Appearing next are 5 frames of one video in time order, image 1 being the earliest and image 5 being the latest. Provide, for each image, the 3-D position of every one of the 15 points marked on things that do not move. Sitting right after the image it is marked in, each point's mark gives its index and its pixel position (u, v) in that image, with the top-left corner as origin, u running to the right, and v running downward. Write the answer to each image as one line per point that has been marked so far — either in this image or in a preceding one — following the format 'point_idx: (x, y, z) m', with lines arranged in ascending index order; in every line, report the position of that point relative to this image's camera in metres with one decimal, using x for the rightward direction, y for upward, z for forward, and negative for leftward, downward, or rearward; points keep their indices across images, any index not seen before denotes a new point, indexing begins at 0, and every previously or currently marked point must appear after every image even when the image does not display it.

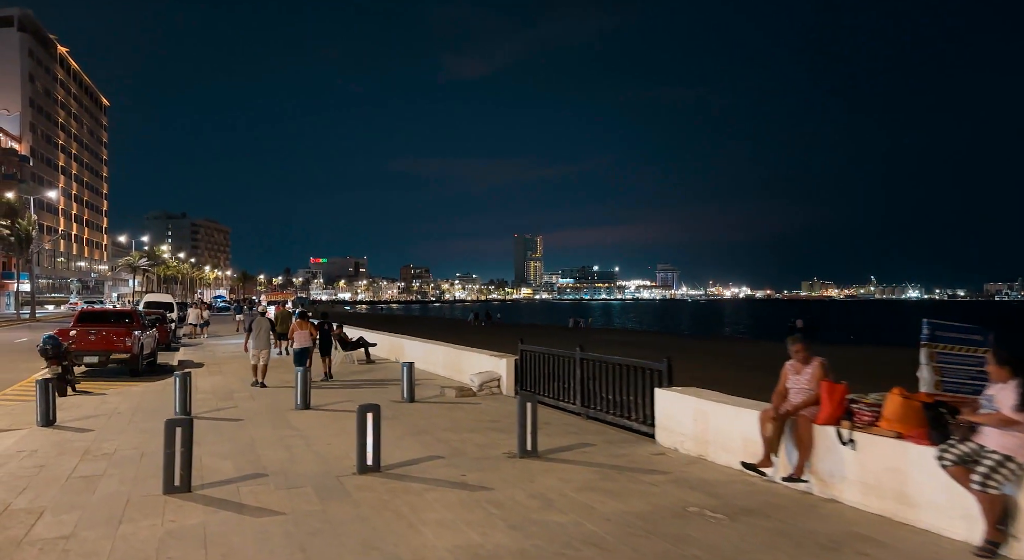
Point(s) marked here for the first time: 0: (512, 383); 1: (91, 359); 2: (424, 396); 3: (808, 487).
0: (0.0, -1.9, +12.1) m
1: (-10.4, -2.0, +16.3) m
2: (-1.6, -2.1, +12.1) m
3: (+2.5, -1.8, +5.6) m
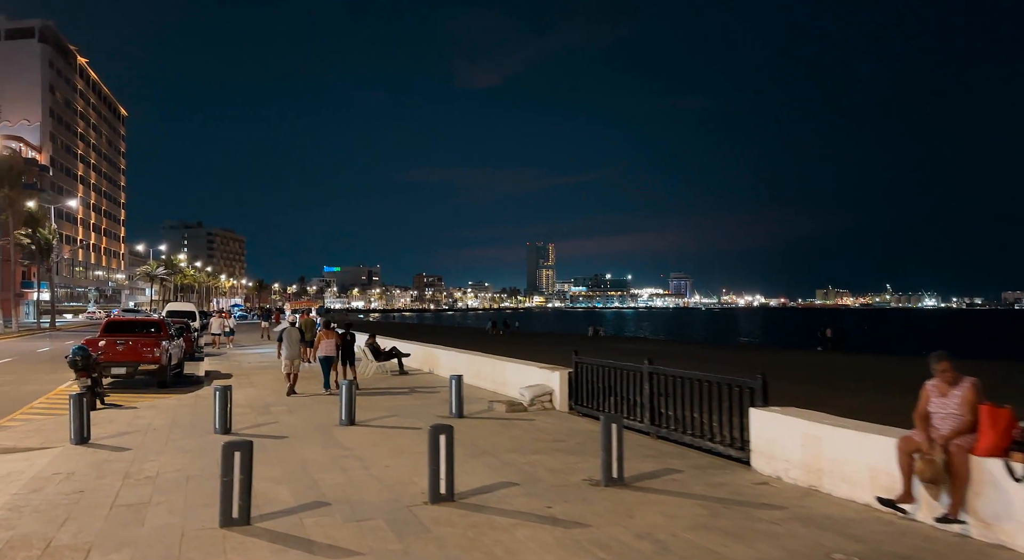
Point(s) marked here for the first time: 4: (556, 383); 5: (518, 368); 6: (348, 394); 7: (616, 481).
0: (+0.9, -2.1, +11.4) m
1: (-9.4, -2.2, +15.8) m
2: (-0.7, -2.3, +11.4) m
3: (+3.3, -1.8, +4.8) m
4: (+0.8, -1.8, +11.5) m
5: (+0.1, -1.7, +12.9) m
6: (-2.6, -1.8, +10.5) m
7: (+1.0, -2.0, +6.5) m
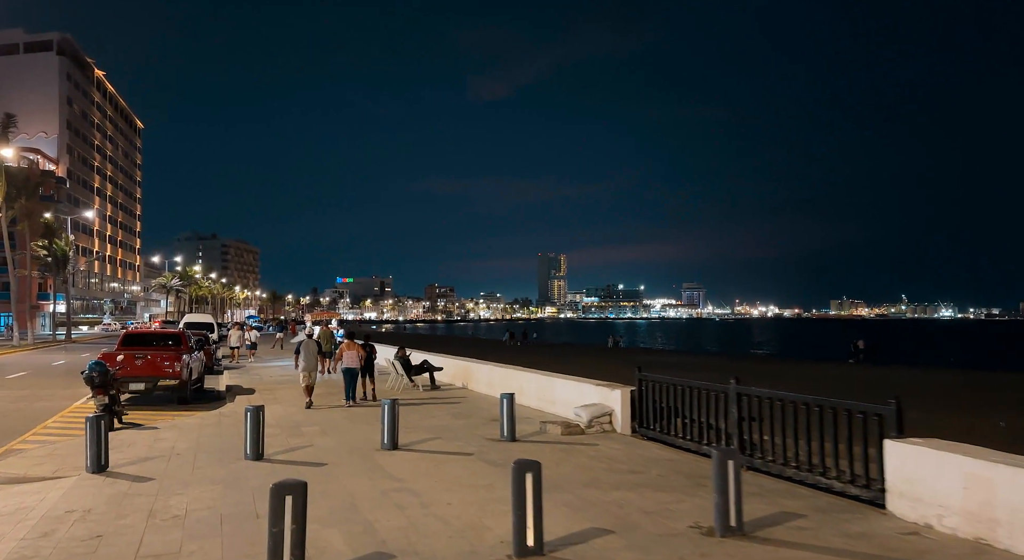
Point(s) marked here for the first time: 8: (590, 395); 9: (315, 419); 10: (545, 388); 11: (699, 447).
0: (+1.8, -2.2, +10.3) m
1: (-8.5, -2.4, +14.9) m
2: (+0.2, -2.4, +10.4) m
3: (+4.1, -1.8, +3.7) m
4: (+1.7, -1.9, +10.4) m
5: (+1.0, -1.9, +11.9) m
6: (-1.8, -1.9, +9.4) m
7: (+1.8, -2.0, +5.4) m
8: (+1.3, -2.0, +11.2) m
9: (-3.8, -2.7, +12.7) m
10: (+0.6, -2.1, +12.7) m
11: (+2.5, -2.2, +8.8) m
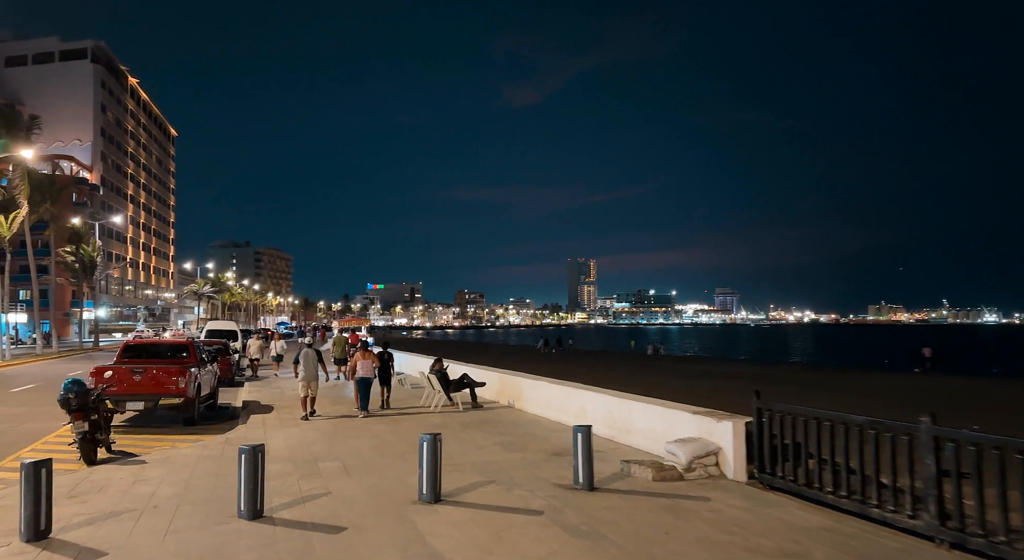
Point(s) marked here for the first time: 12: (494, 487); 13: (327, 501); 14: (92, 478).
0: (+2.7, -2.2, +7.8) m
1: (-7.4, -2.5, +12.9) m
2: (+1.1, -2.4, +8.0) m
3: (+4.7, -1.7, +1.1) m
4: (+2.6, -1.9, +7.9) m
5: (+2.0, -1.8, +9.4) m
6: (-0.9, -1.9, +7.1) m
7: (+2.5, -2.0, +2.9) m
8: (+2.3, -1.9, +8.7) m
9: (-2.8, -2.7, +10.4) m
10: (+1.7, -2.1, +10.3) m
11: (+3.3, -2.2, +6.3) m
12: (-0.2, -2.4, +7.7) m
13: (-2.0, -2.4, +7.2) m
14: (-5.4, -2.5, +8.3) m
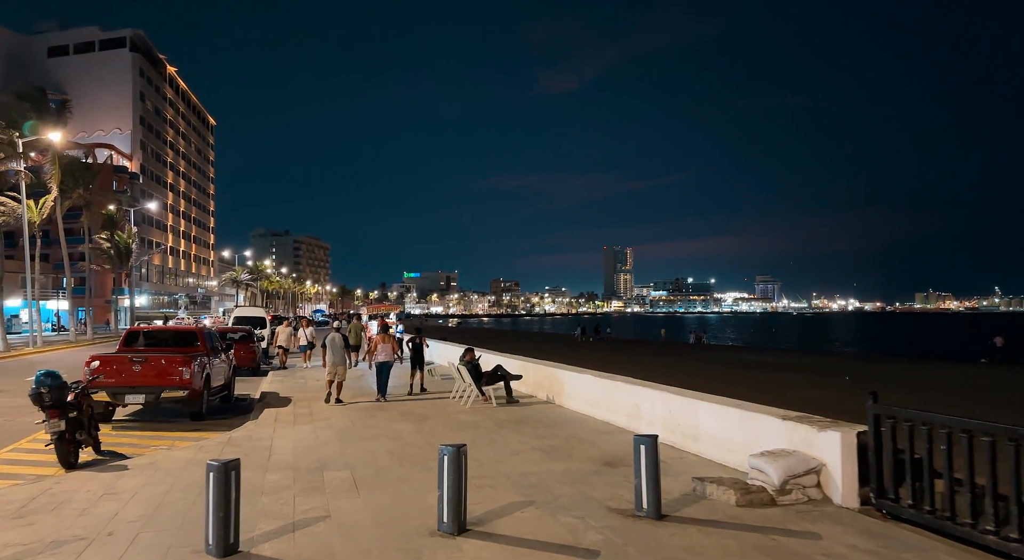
0: (+3.1, -1.9, +6.1) m
1: (-6.7, -2.1, +11.6) m
2: (+1.5, -2.1, +6.3) m
3: (+4.8, -1.6, -0.7) m
4: (+3.0, -1.6, +6.2) m
5: (+2.5, -1.5, +7.7) m
6: (-0.5, -1.6, +5.5) m
7: (+2.7, -1.8, +1.2) m
8: (+2.8, -1.6, +6.9) m
9: (-2.3, -2.4, +9.0) m
10: (+2.2, -1.8, +8.6) m
11: (+3.7, -1.9, +4.5) m
12: (+0.2, -2.1, +6.1) m
13: (-1.6, -2.2, +5.7) m
14: (-4.9, -2.2, +7.0) m
